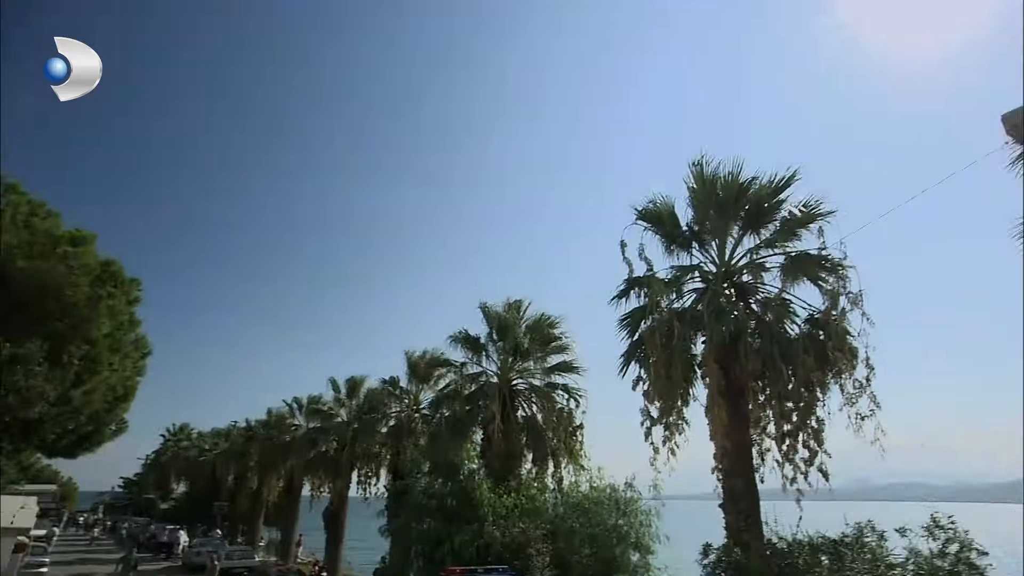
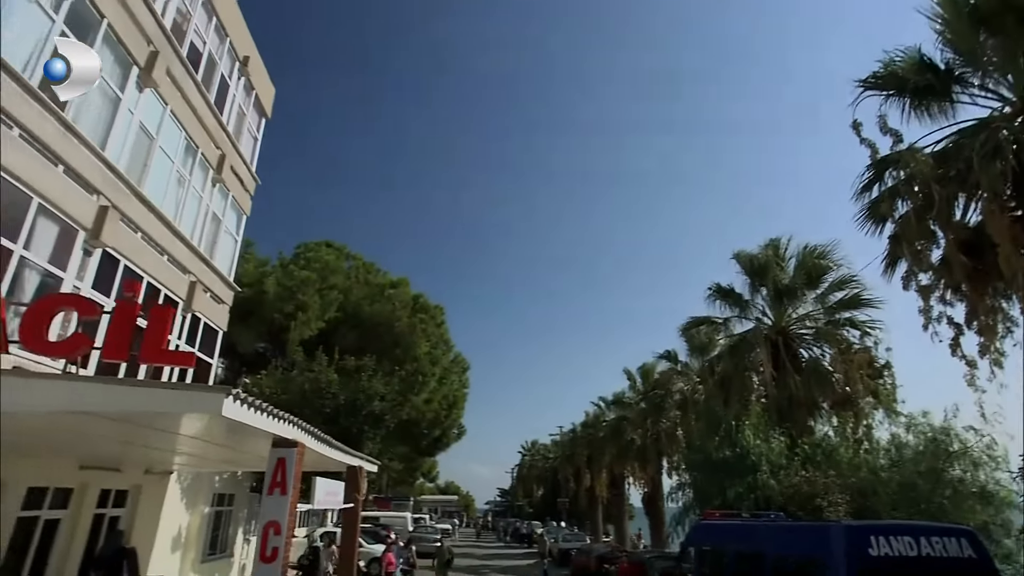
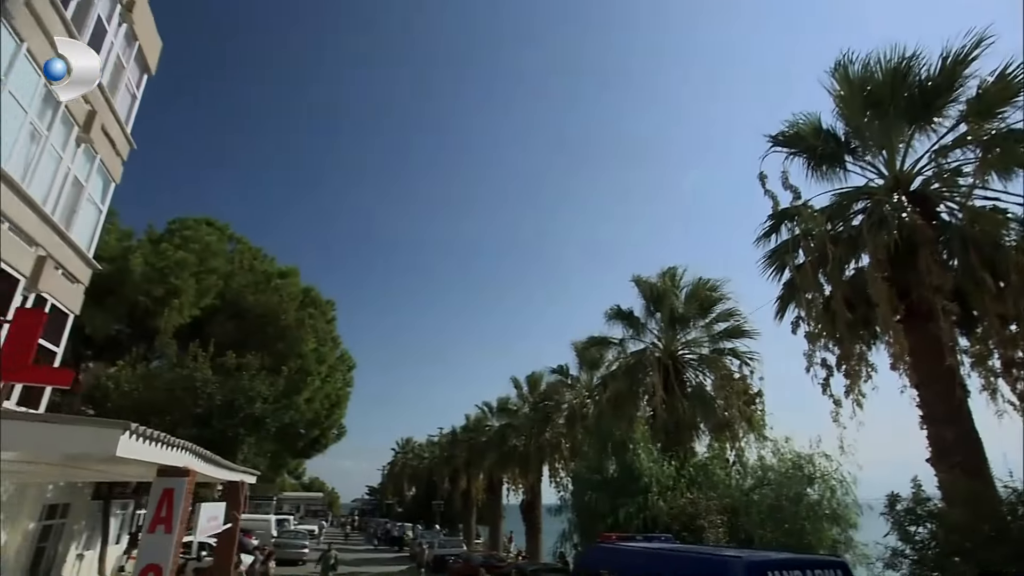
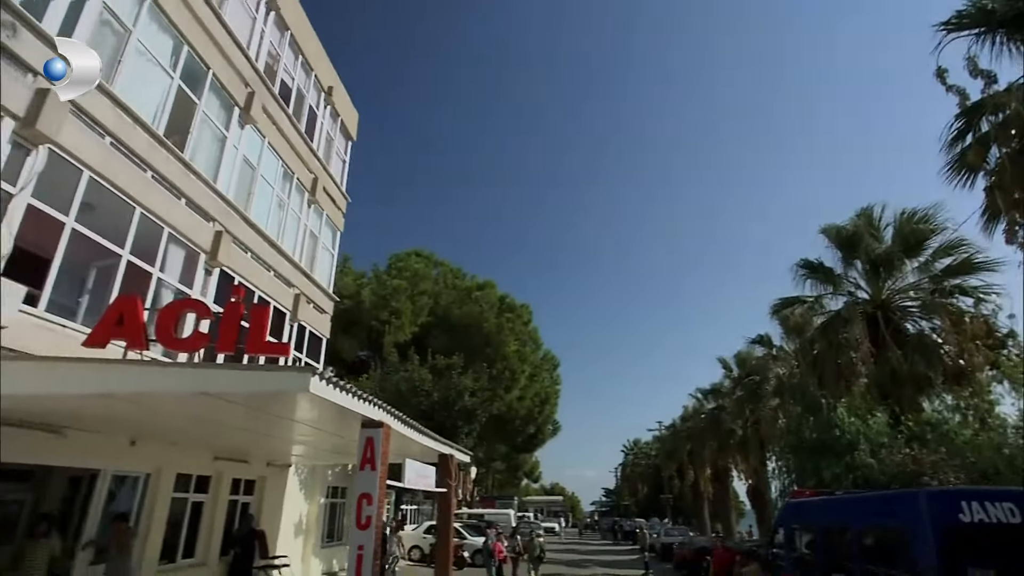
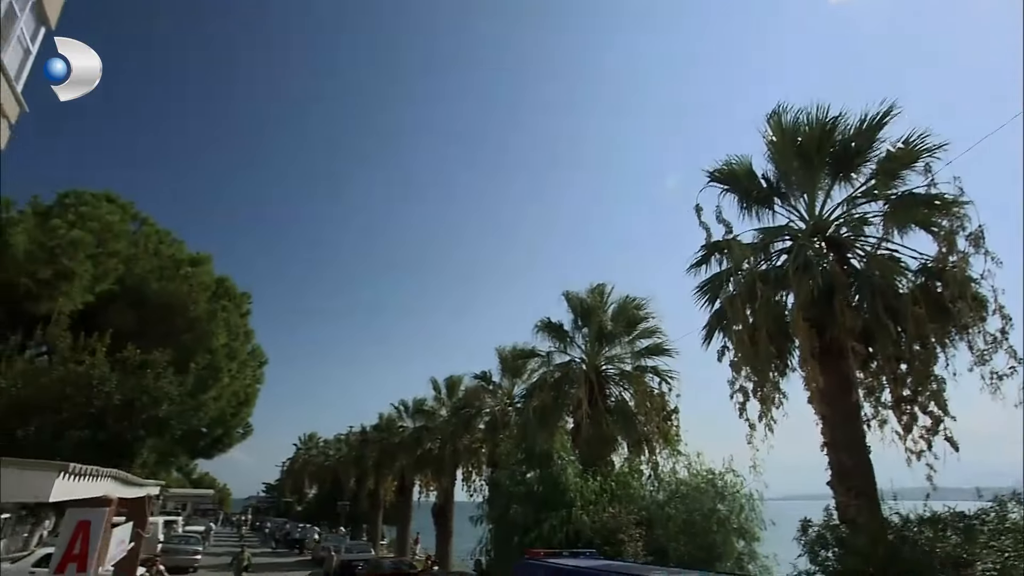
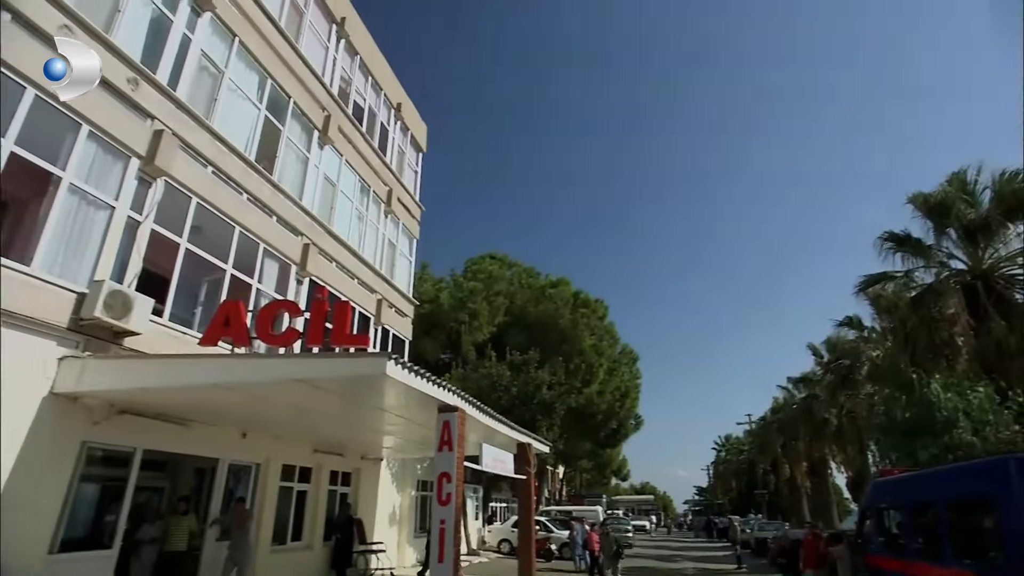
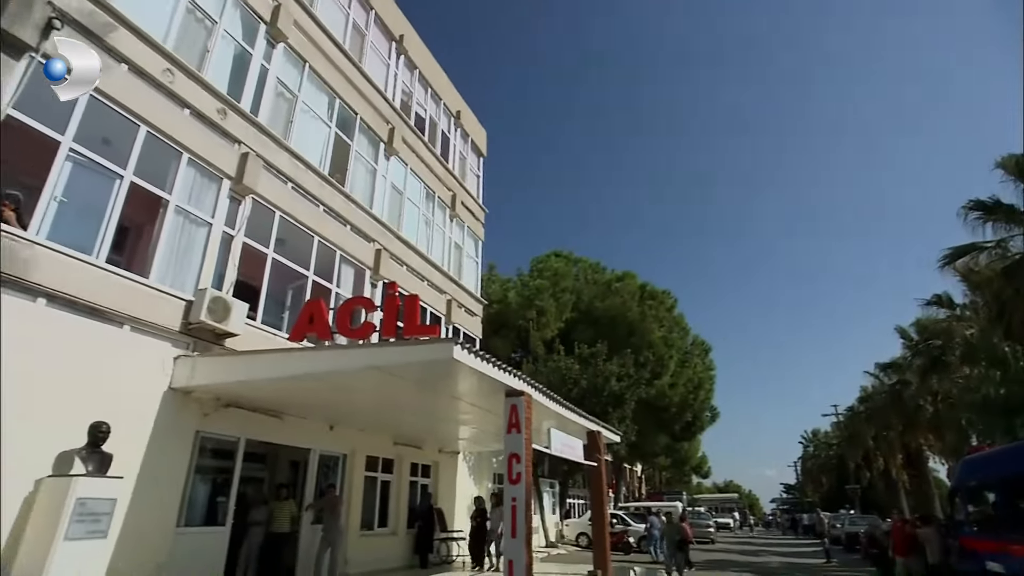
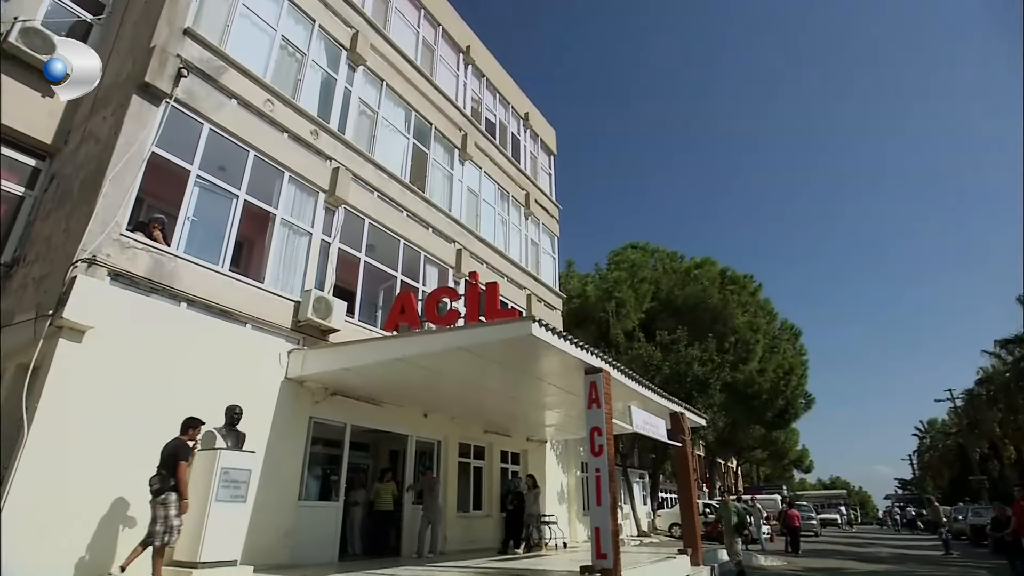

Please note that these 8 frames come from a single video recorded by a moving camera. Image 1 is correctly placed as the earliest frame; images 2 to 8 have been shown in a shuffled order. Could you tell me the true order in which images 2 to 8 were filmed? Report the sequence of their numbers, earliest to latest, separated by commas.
5, 3, 2, 4, 6, 7, 8
